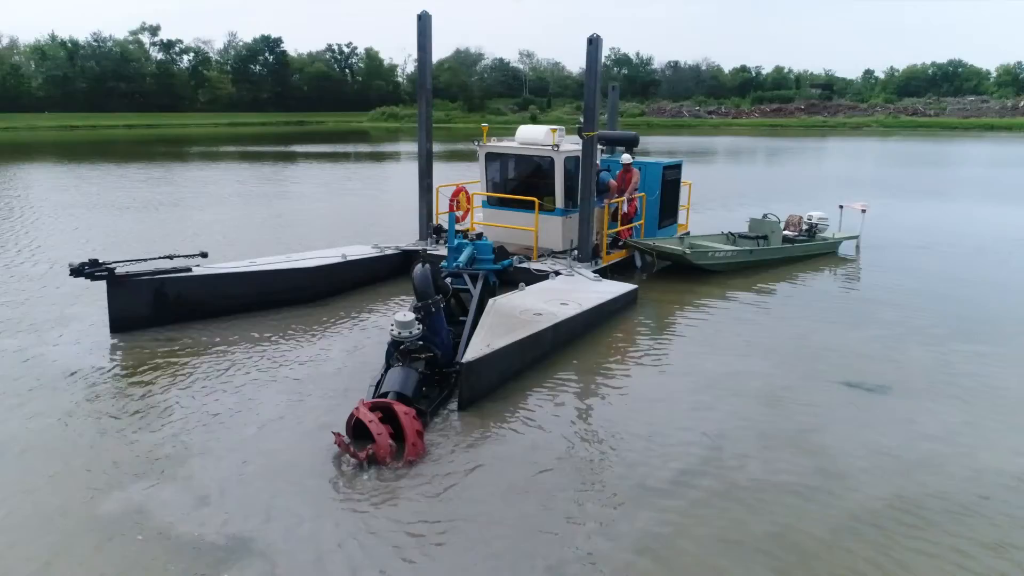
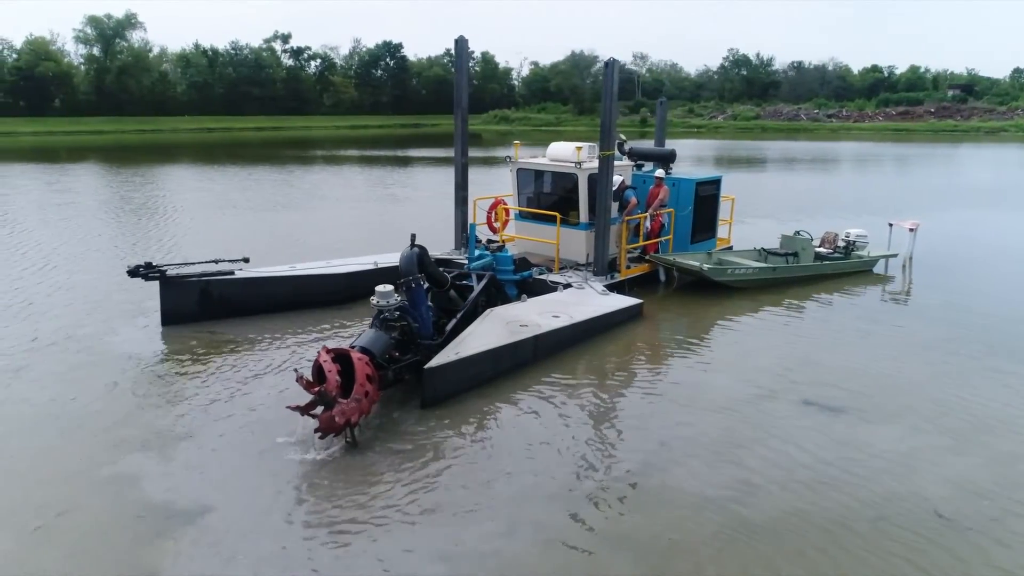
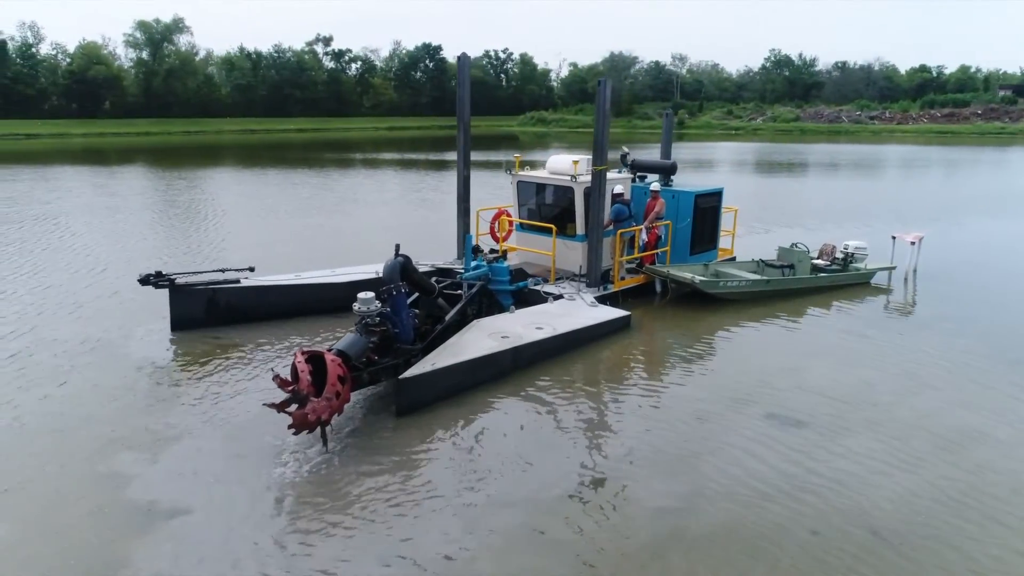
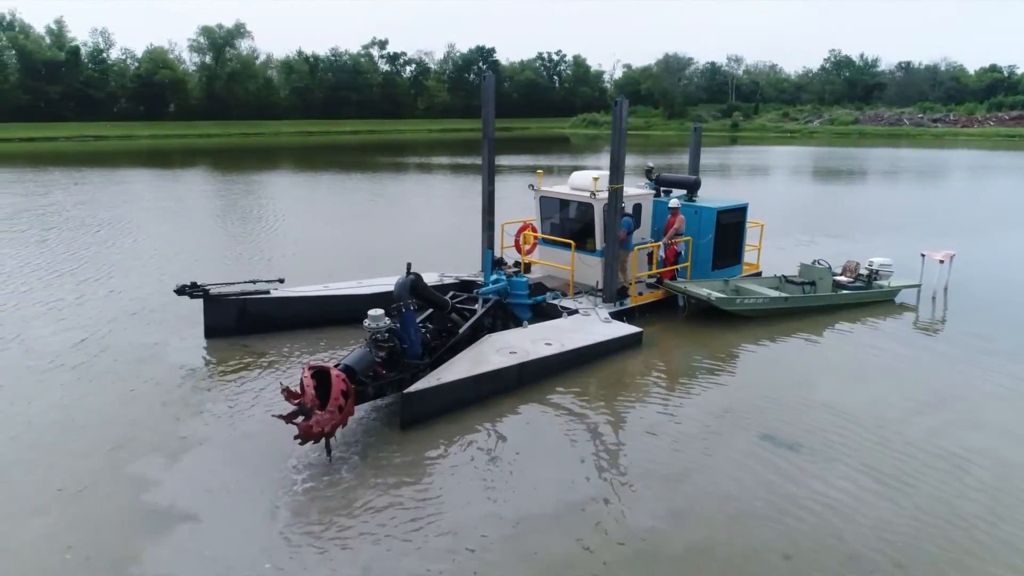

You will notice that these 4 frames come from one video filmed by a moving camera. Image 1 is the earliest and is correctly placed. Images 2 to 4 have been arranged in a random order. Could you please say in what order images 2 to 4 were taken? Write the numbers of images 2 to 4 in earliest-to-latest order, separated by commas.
2, 3, 4
